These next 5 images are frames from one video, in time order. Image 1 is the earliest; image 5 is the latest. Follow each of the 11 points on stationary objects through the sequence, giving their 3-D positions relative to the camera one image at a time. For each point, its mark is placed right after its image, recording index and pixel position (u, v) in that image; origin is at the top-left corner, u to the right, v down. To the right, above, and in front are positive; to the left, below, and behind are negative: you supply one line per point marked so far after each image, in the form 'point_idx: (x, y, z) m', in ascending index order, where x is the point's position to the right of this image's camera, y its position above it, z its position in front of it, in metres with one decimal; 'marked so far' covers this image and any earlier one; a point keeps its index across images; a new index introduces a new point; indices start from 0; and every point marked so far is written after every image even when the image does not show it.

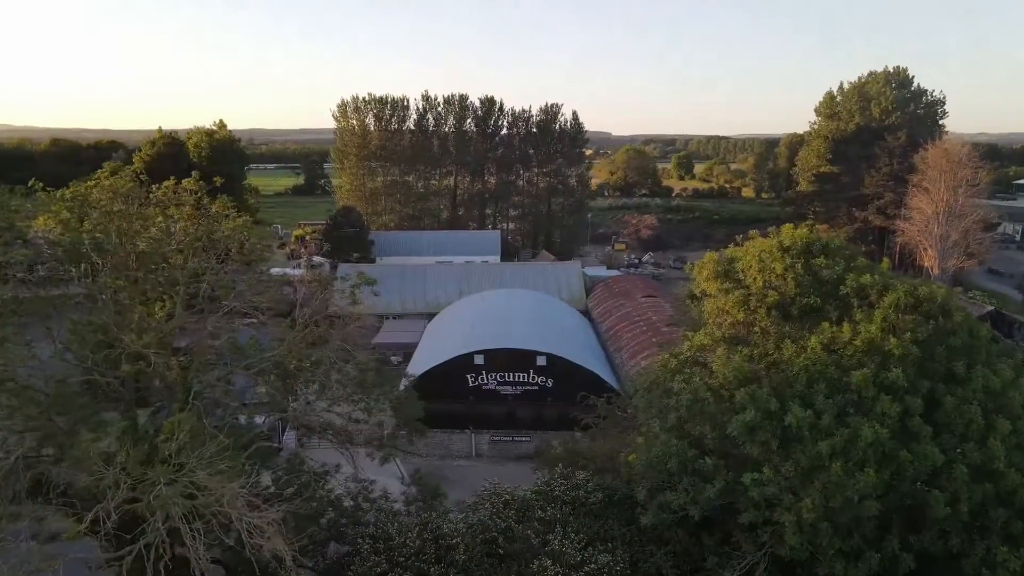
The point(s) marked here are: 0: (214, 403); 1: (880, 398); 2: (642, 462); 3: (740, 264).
0: (-4.8, -1.8, +12.4) m
1: (+5.0, -1.5, +10.4) m
2: (+2.0, -2.7, +11.9) m
3: (+4.0, +0.4, +13.4) m
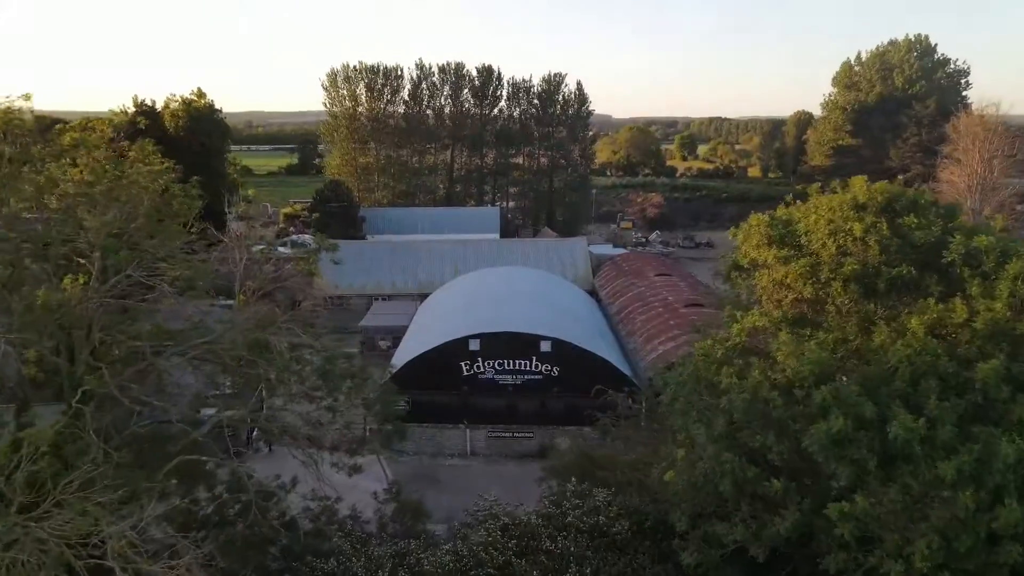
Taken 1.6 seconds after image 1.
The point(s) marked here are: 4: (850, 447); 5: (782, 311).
0: (-4.8, -1.4, +9.6) m
1: (+5.0, -1.1, +7.6) m
2: (+2.0, -2.3, +9.1) m
3: (+4.0, +0.9, +10.5) m
4: (+3.4, -1.6, +7.8) m
5: (+3.5, -0.3, +10.0) m
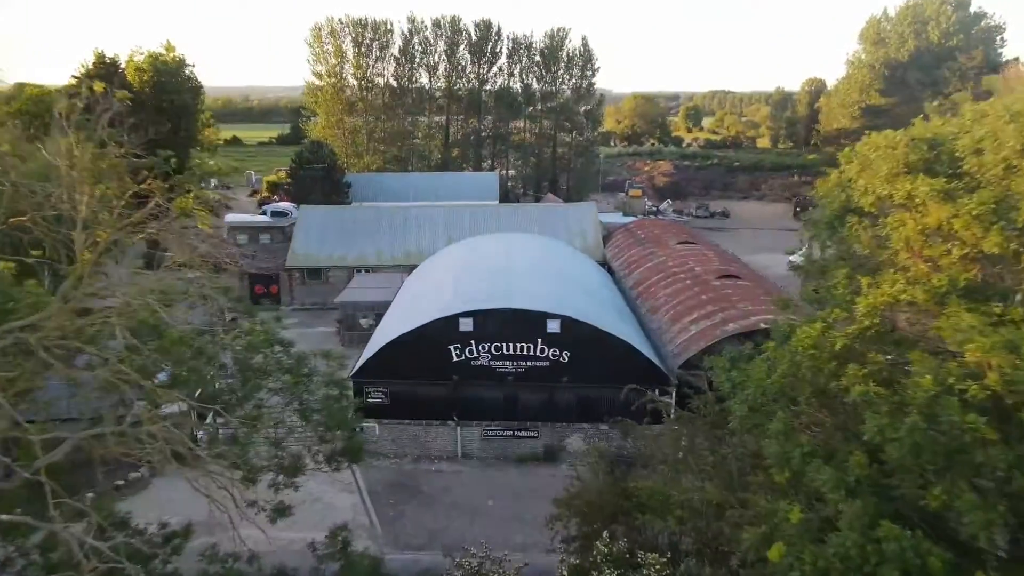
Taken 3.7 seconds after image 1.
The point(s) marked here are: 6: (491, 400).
0: (-4.8, -1.0, +5.8) m
1: (+5.0, -0.8, +3.9) m
2: (+2.0, -1.9, +5.3) m
3: (+4.0, +1.3, +6.7) m
4: (+3.4, -1.3, +4.1) m
5: (+3.5, +0.1, +6.2) m
6: (-0.5, -2.5, +16.9) m
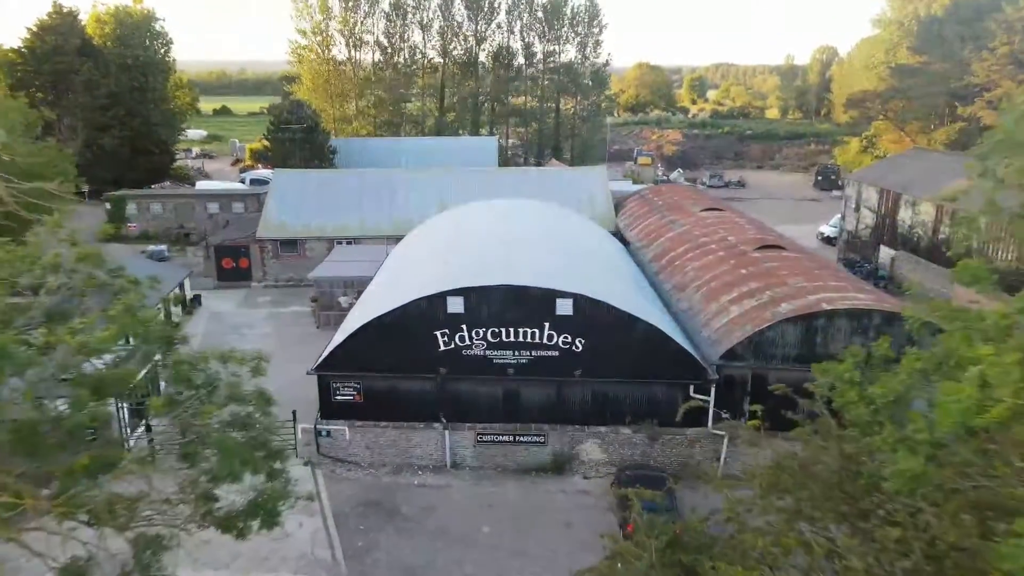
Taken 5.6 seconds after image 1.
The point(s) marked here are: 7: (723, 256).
0: (-4.8, -0.9, +2.7) m
1: (+5.0, -0.7, +0.7) m
2: (+2.0, -1.8, +2.2) m
3: (+4.0, +1.5, +3.4) m
4: (+3.4, -1.2, +0.9) m
5: (+3.5, +0.3, +3.0) m
6: (-0.5, -2.0, +13.7) m
7: (+4.7, +0.7, +17.3) m
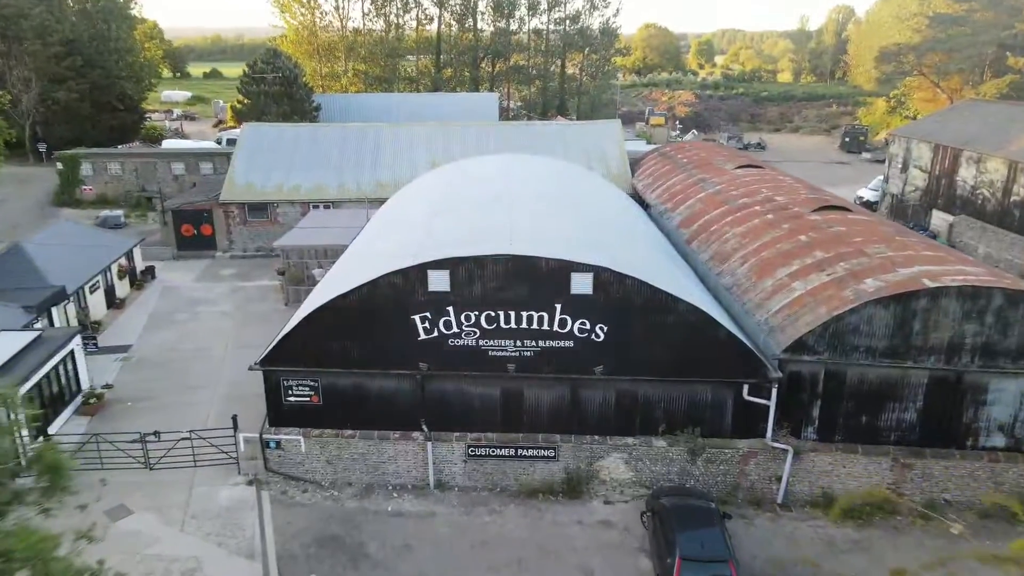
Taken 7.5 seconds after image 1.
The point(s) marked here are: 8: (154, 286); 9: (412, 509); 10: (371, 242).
0: (-4.8, -0.9, -0.5) m
1: (+5.0, -0.8, -2.5) m
2: (+2.0, -1.8, -0.9) m
3: (+4.0, +1.5, +0.2) m
4: (+3.4, -1.3, -2.2) m
5: (+3.5, +0.3, -0.2) m
6: (-0.4, -1.5, +10.6) m
7: (+4.7, +1.3, +14.1) m
8: (-9.1, 0.0, +19.6) m
9: (-1.4, -3.0, +10.4) m
10: (-2.6, +0.9, +14.4) m
